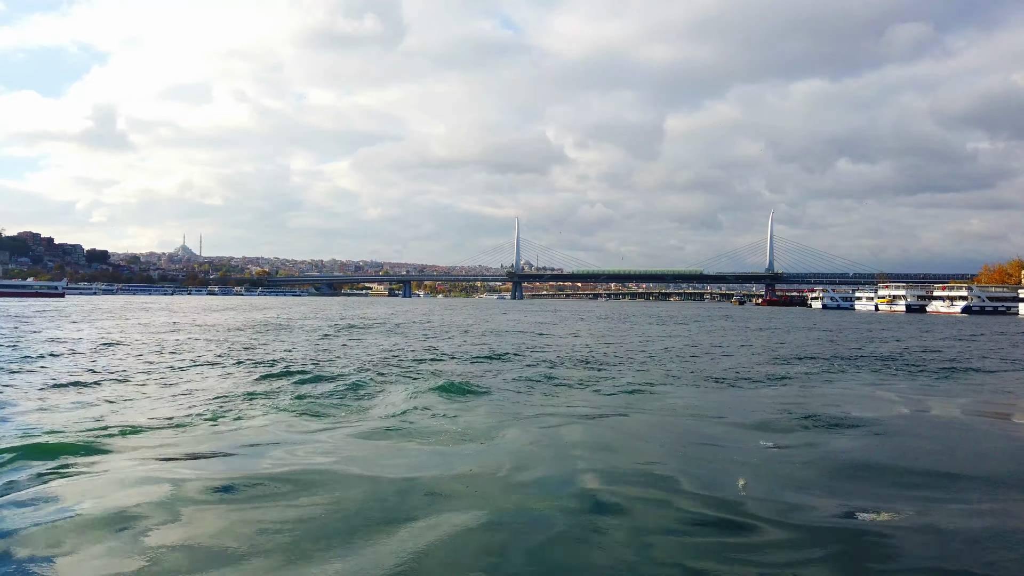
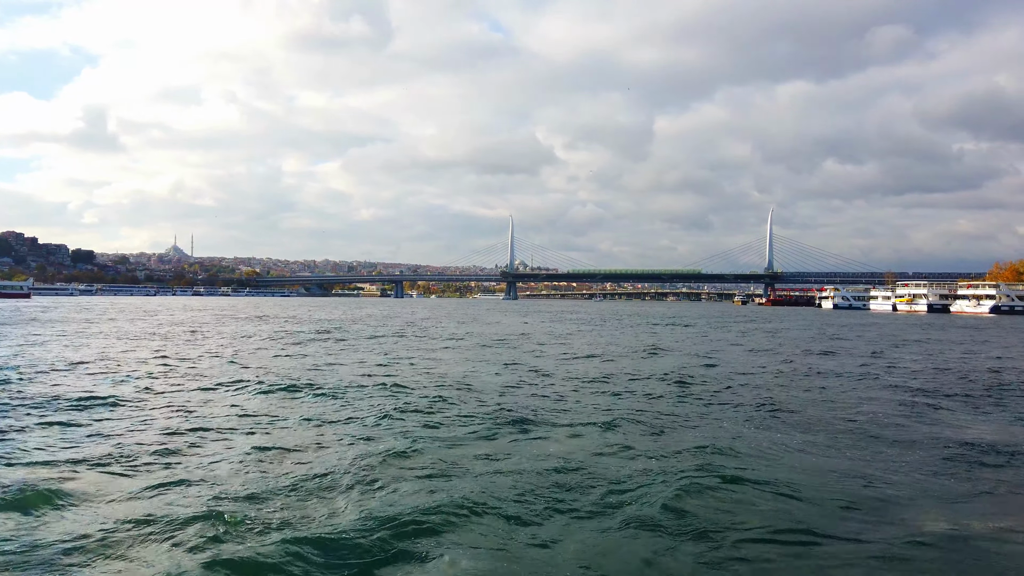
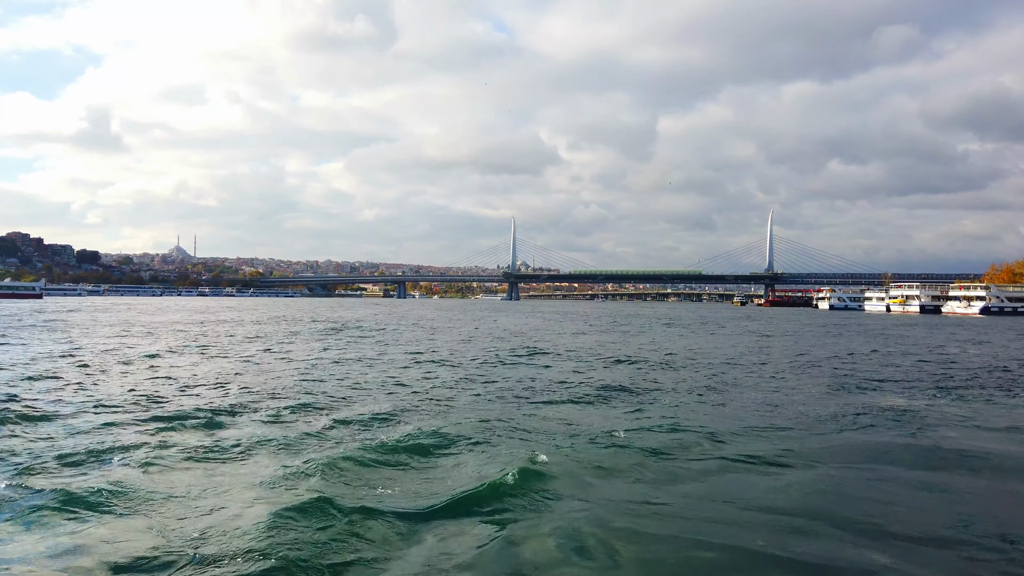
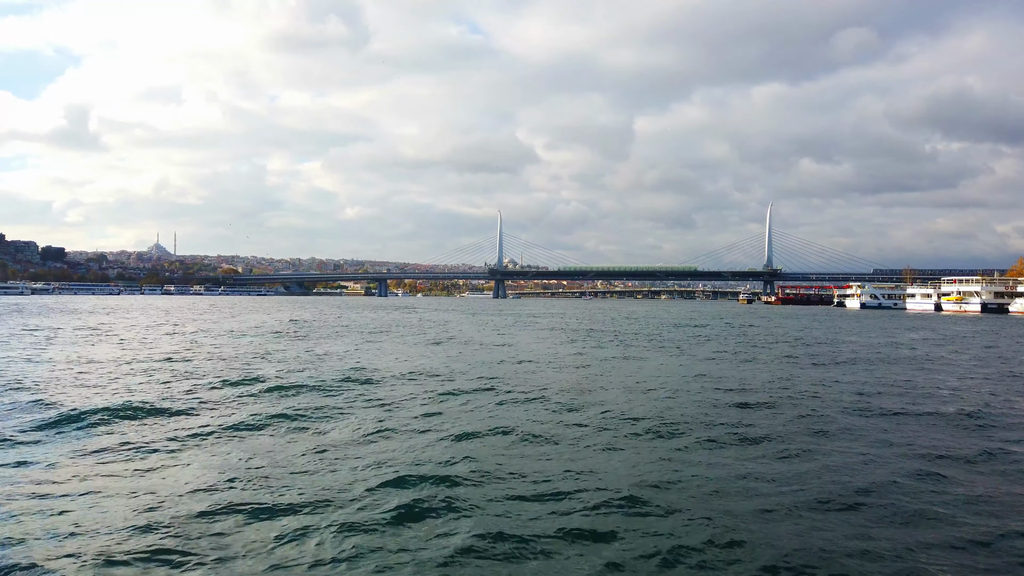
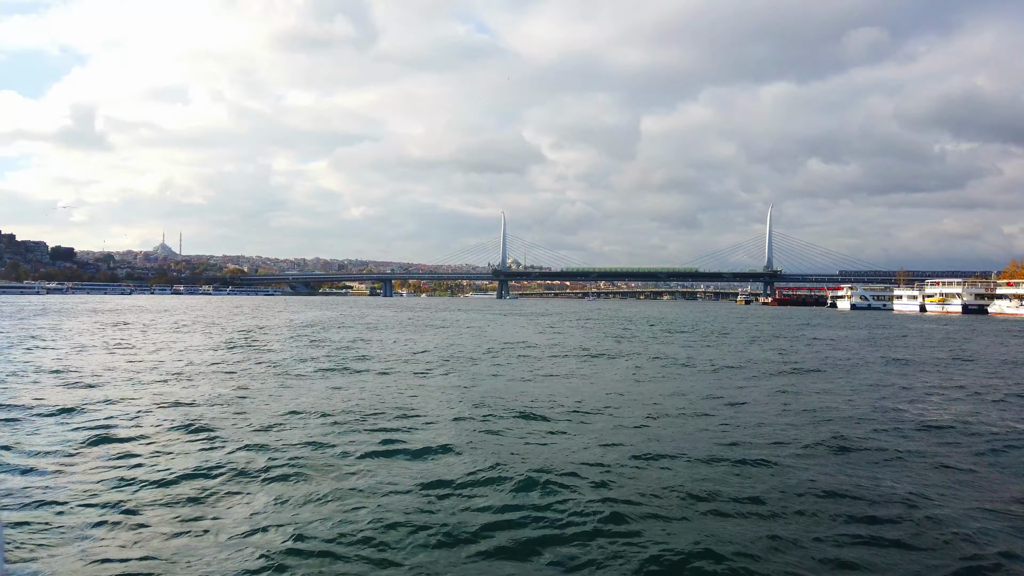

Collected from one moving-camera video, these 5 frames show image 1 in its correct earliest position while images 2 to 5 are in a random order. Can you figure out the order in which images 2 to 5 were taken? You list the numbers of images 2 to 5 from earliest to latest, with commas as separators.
3, 2, 5, 4
